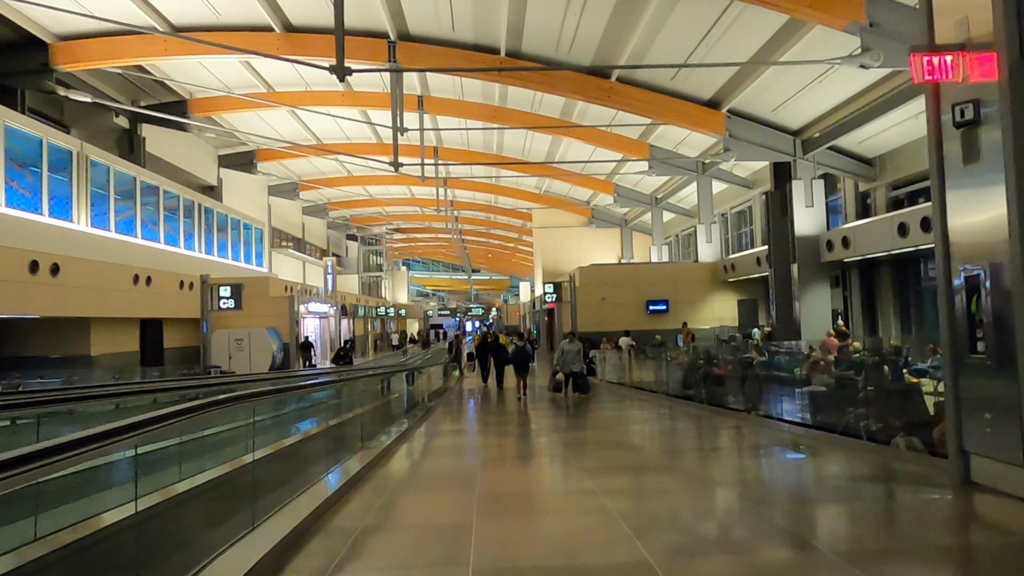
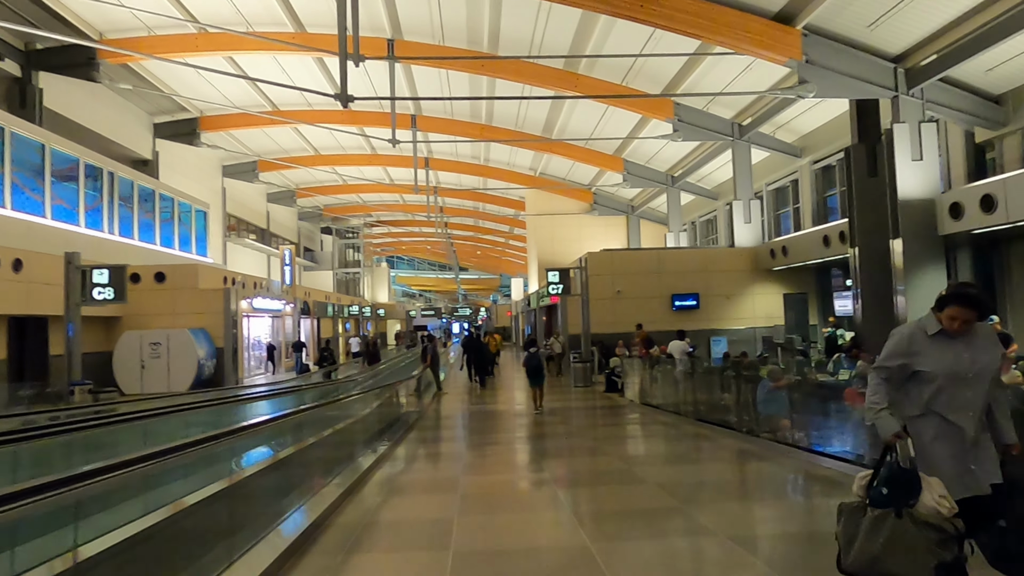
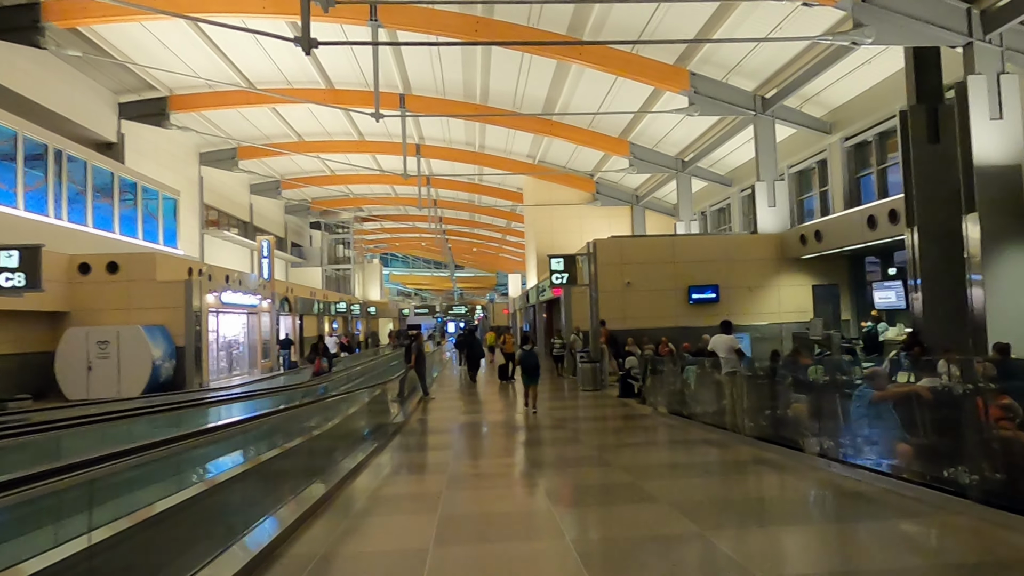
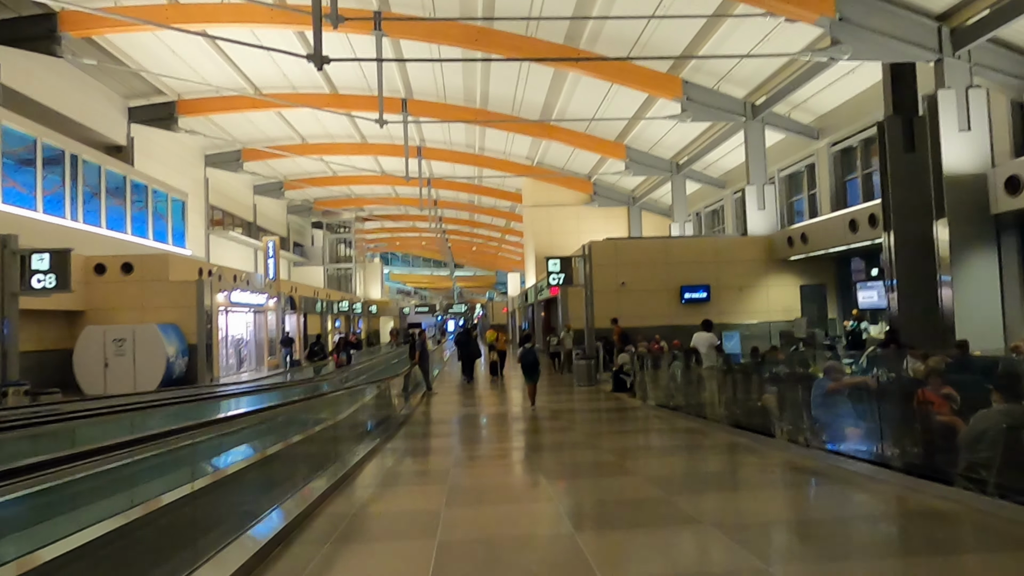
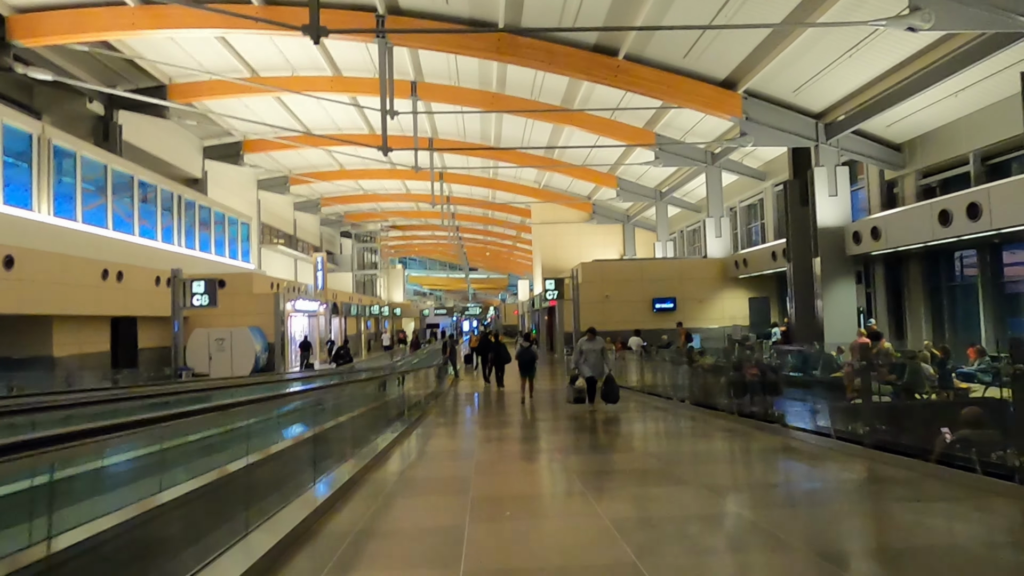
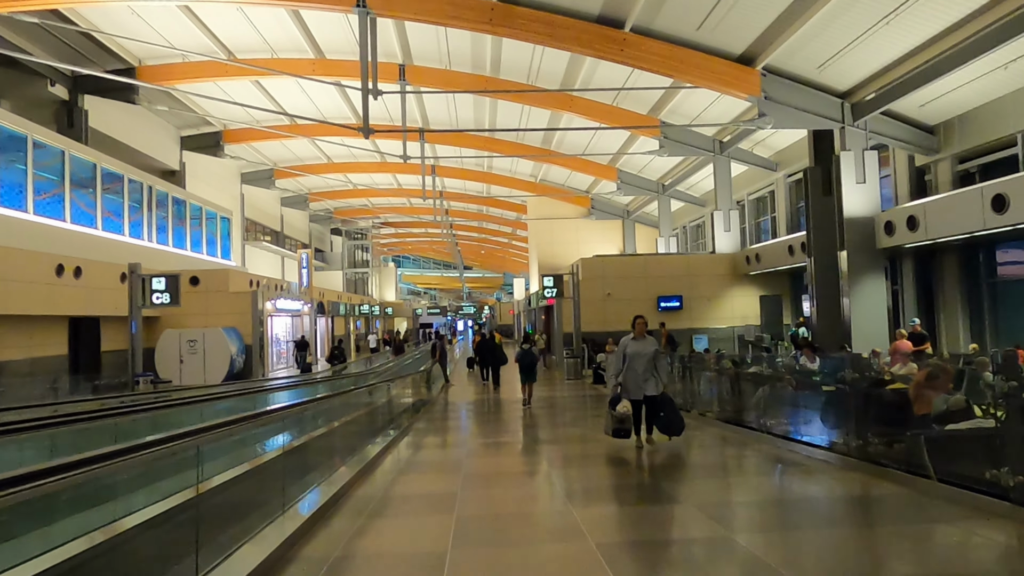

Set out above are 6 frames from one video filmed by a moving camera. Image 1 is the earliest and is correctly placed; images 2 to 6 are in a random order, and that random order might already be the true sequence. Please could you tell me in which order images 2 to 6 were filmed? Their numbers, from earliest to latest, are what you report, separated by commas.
5, 6, 2, 4, 3
